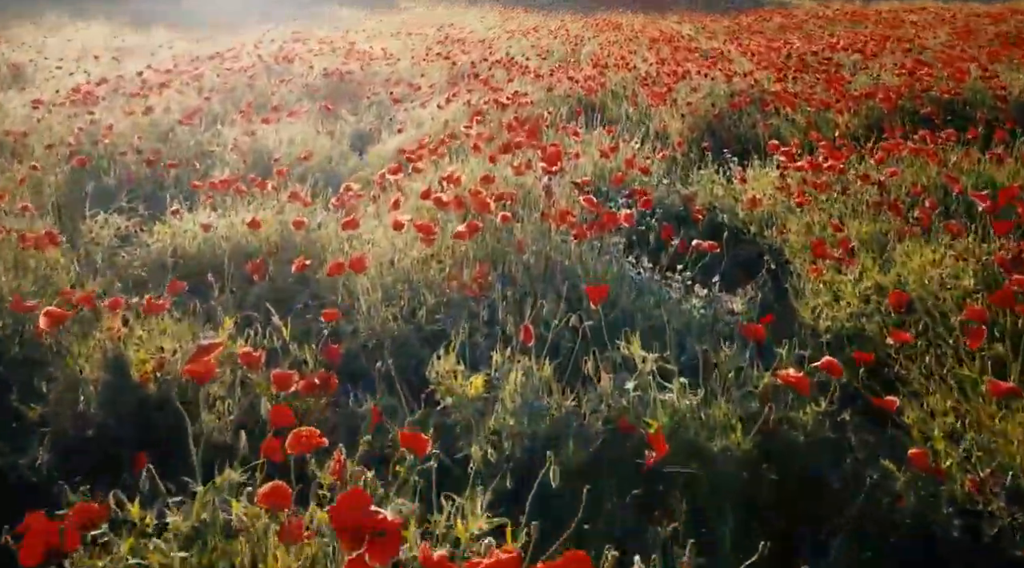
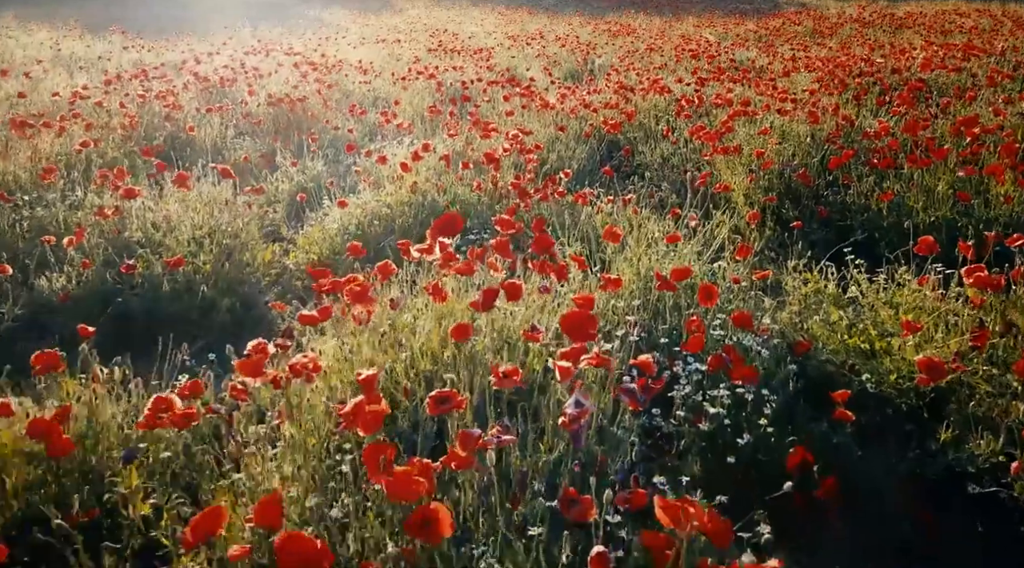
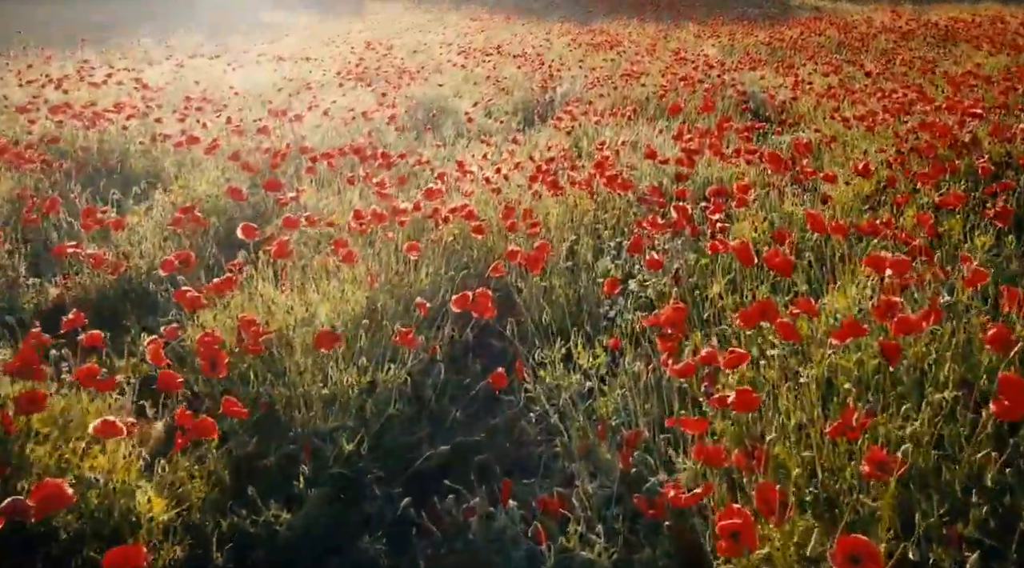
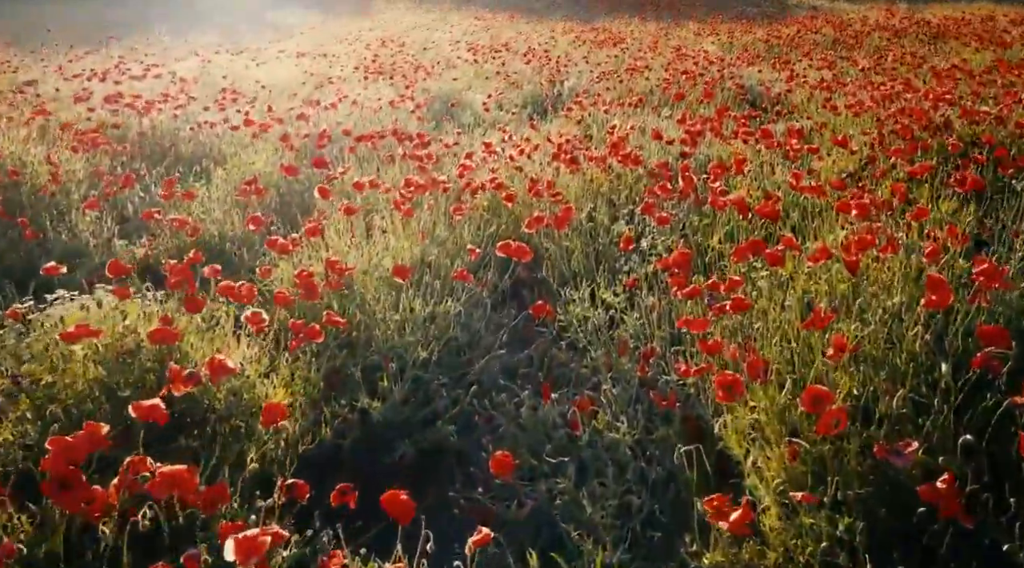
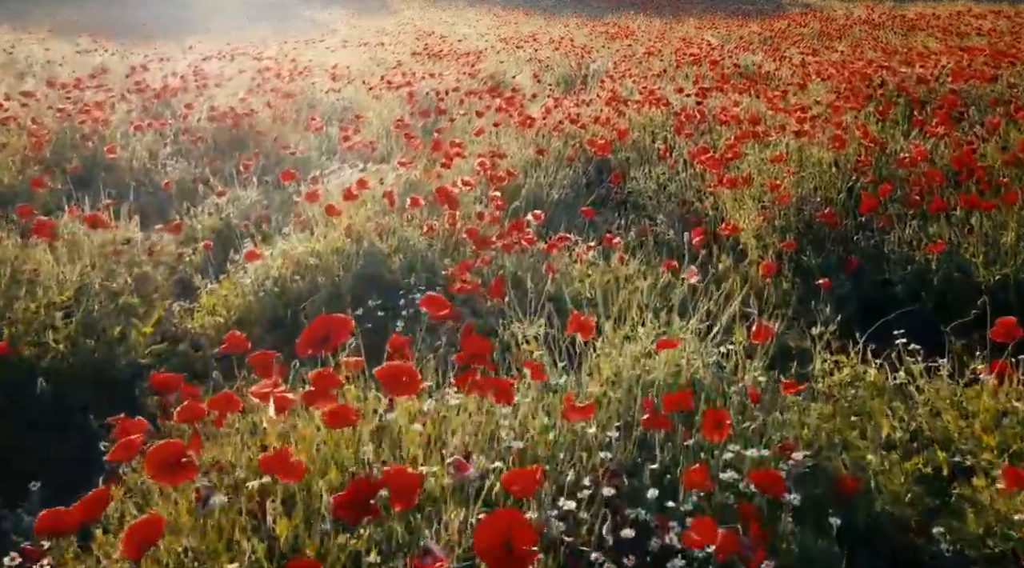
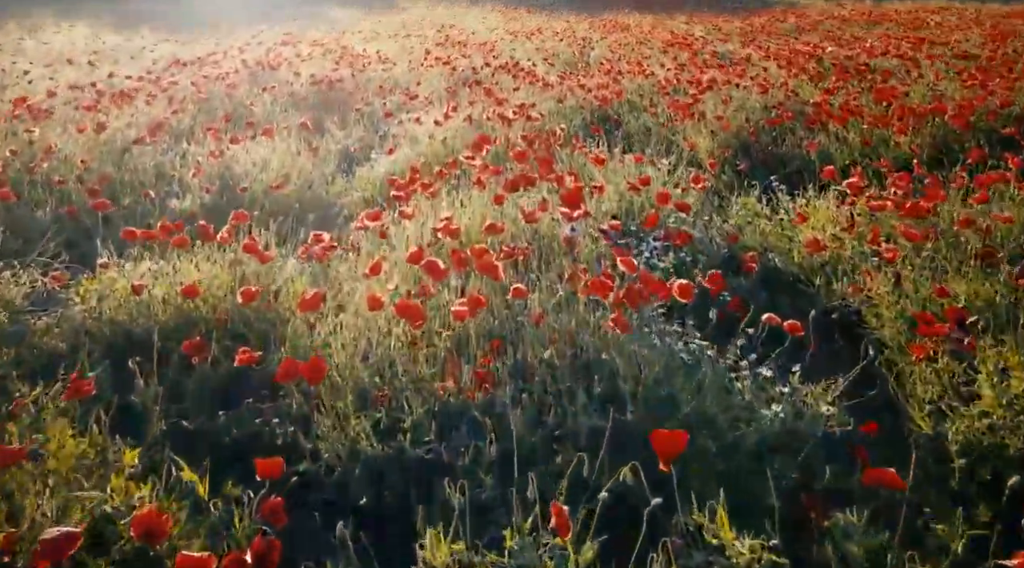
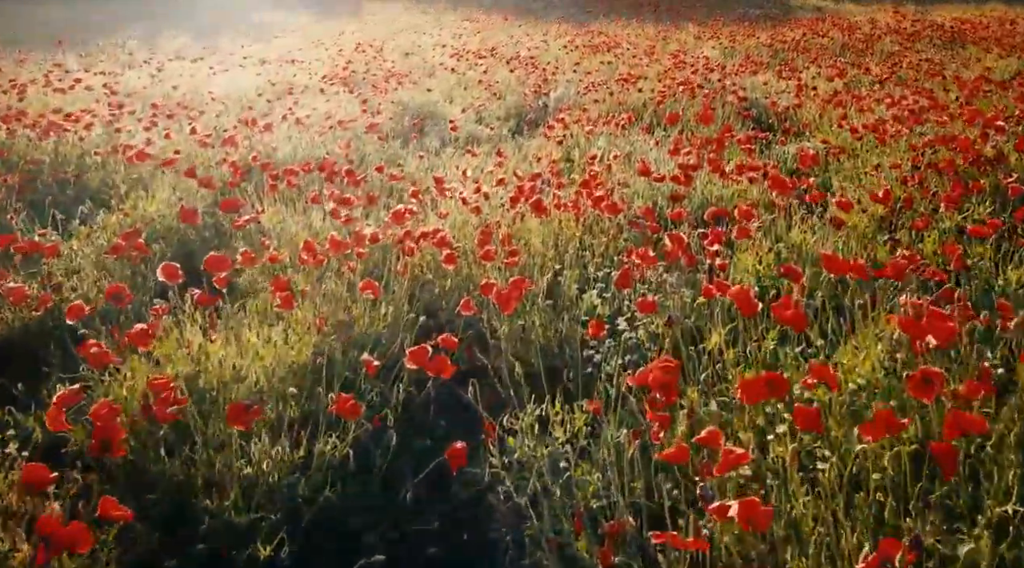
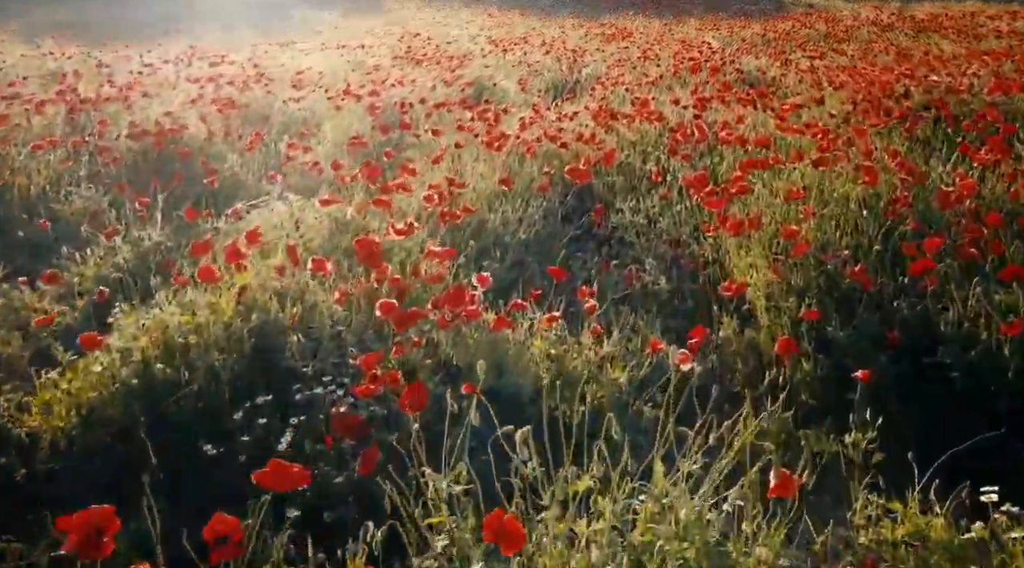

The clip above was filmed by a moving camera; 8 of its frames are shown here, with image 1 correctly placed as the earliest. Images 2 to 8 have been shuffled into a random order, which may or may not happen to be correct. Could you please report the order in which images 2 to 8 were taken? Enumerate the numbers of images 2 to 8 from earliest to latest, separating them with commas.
6, 2, 5, 8, 4, 3, 7
